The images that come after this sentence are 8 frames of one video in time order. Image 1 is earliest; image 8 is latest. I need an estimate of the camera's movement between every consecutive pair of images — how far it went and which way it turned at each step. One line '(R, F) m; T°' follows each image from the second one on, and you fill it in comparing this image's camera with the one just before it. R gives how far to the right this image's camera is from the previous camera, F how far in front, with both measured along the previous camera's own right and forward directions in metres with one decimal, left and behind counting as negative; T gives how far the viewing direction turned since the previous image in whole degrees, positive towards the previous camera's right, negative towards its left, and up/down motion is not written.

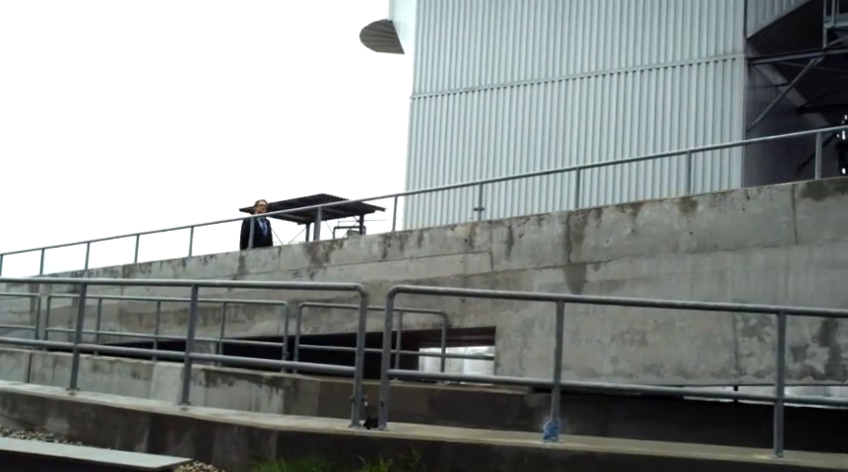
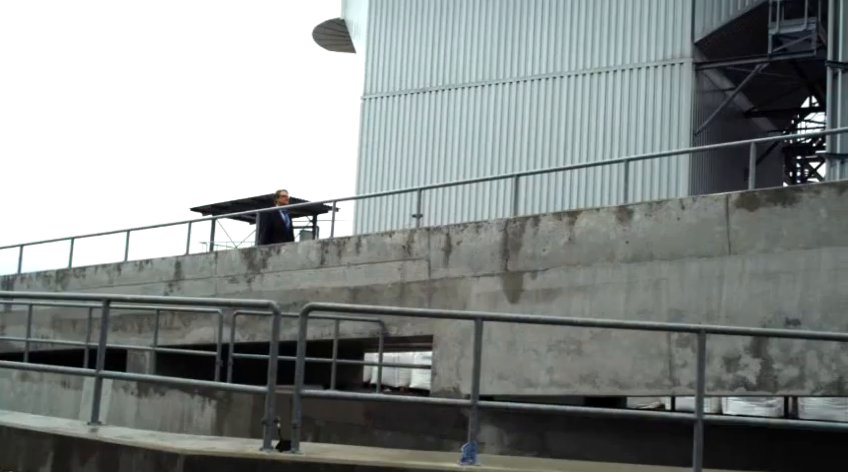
(+0.2, +0.1) m; +2°
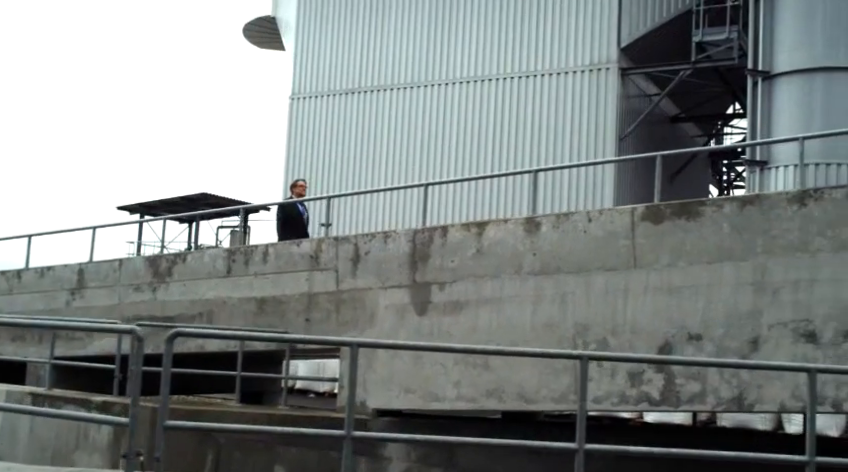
(+0.3, +0.2) m; +3°
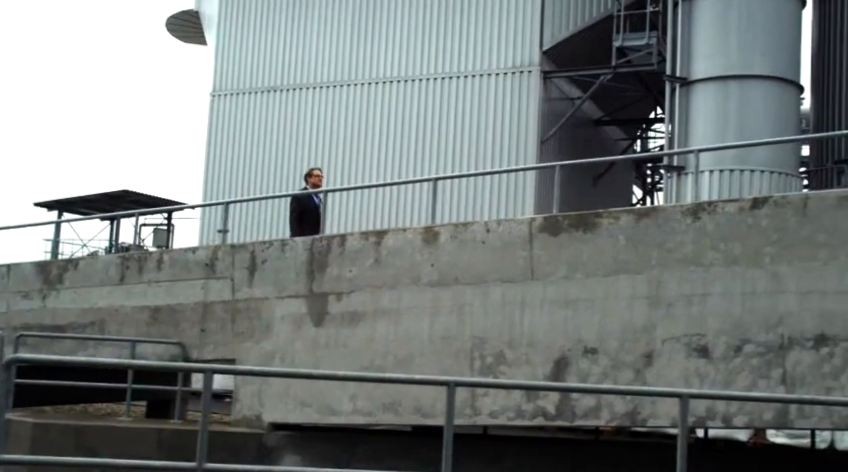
(+0.4, +0.3) m; +3°
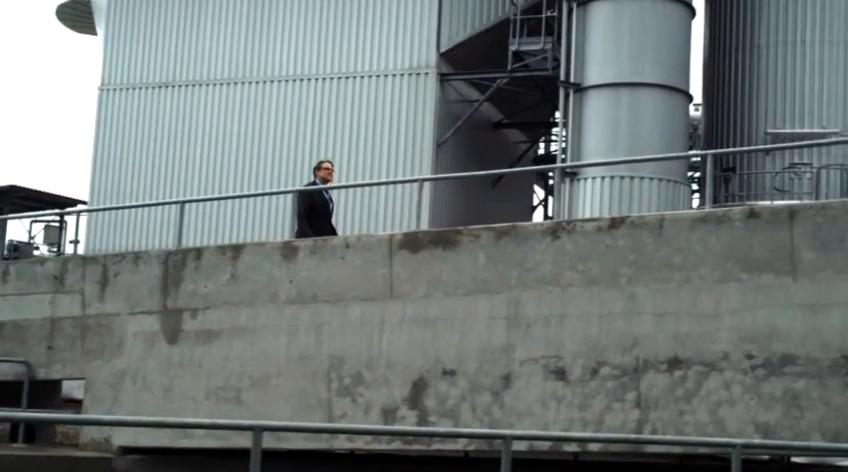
(+0.5, +0.5) m; +4°
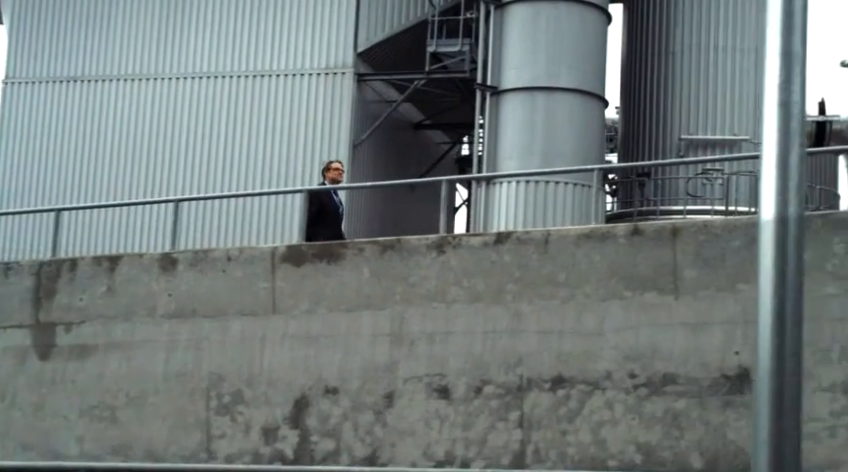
(+0.4, +0.3) m; +3°
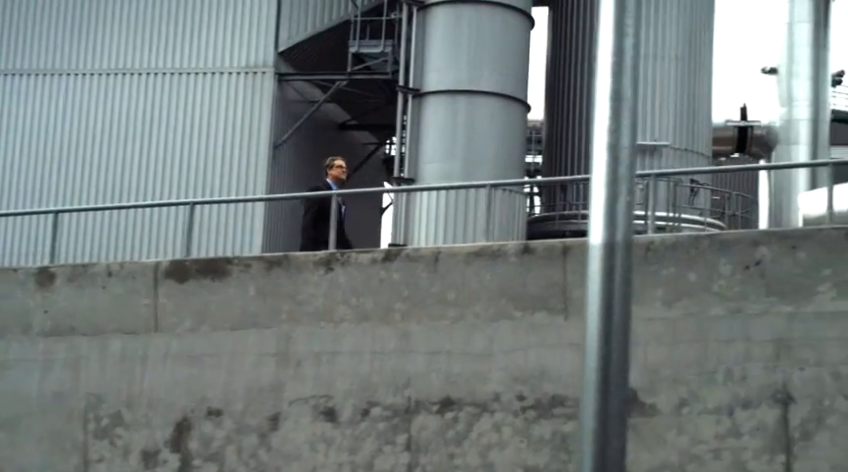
(+0.4, +0.3) m; +3°
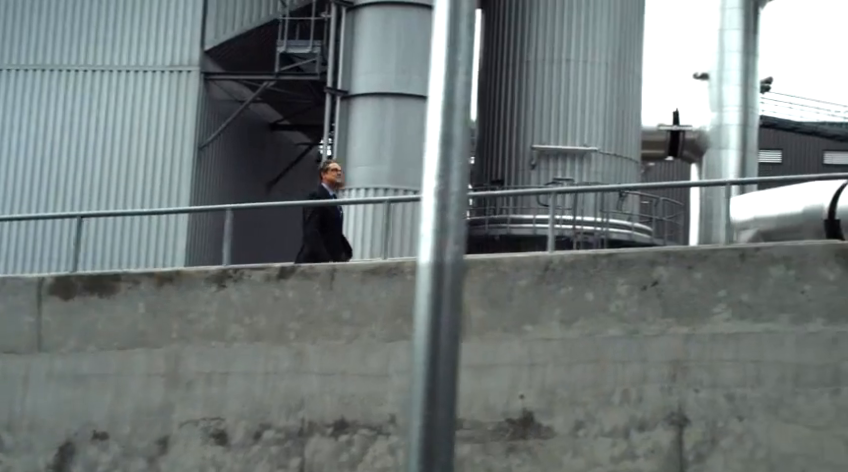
(+0.4, +0.3) m; +3°
